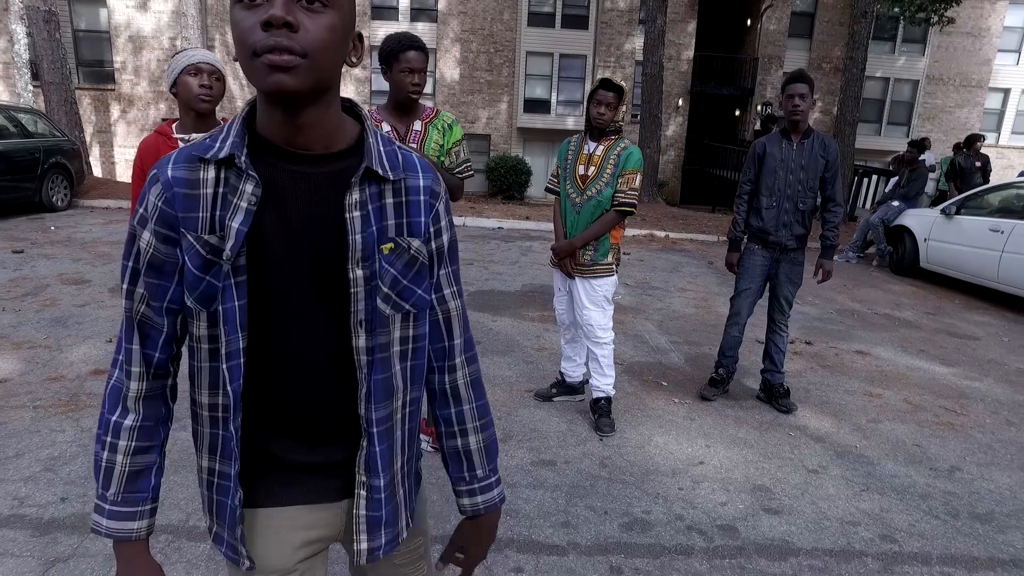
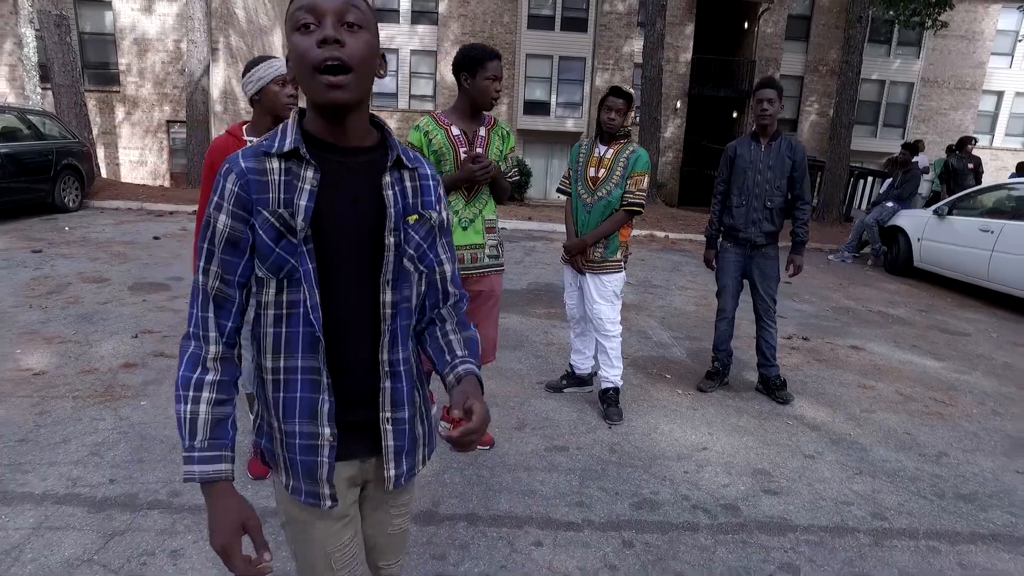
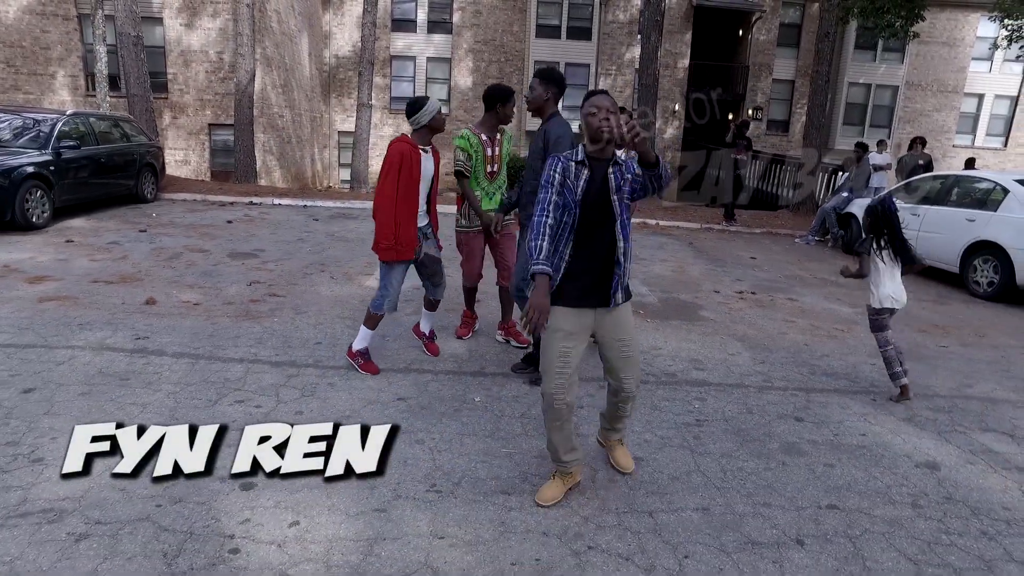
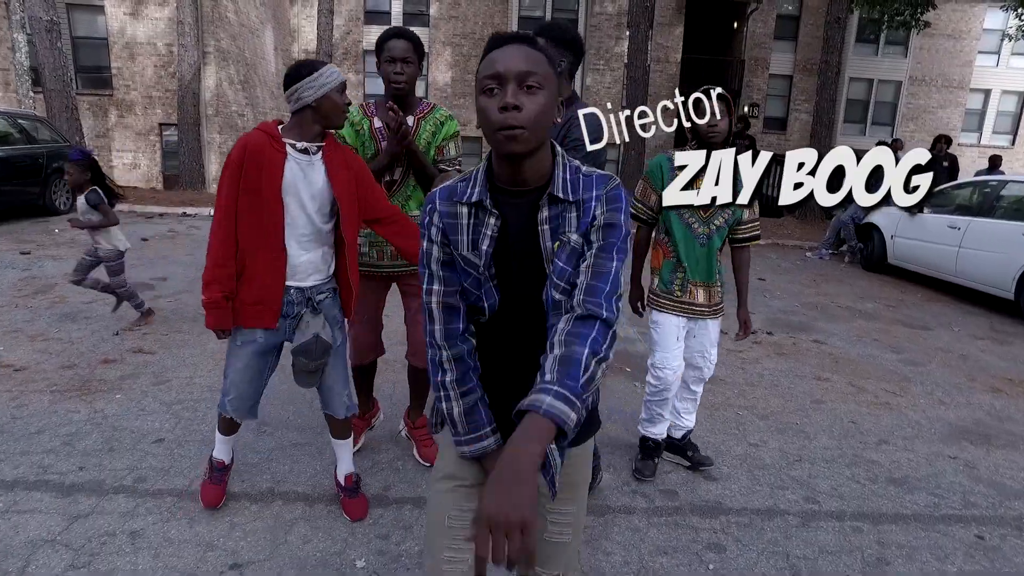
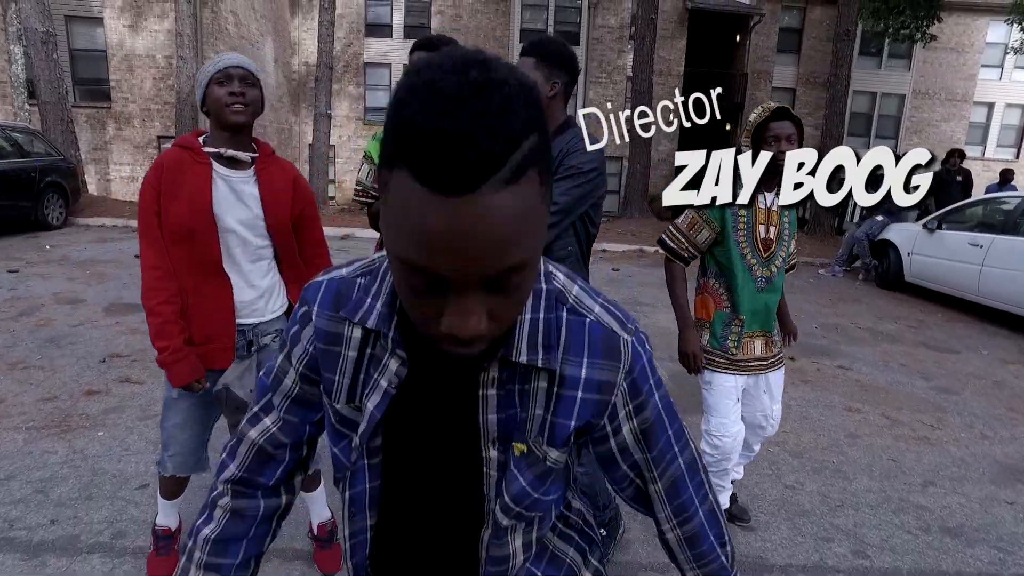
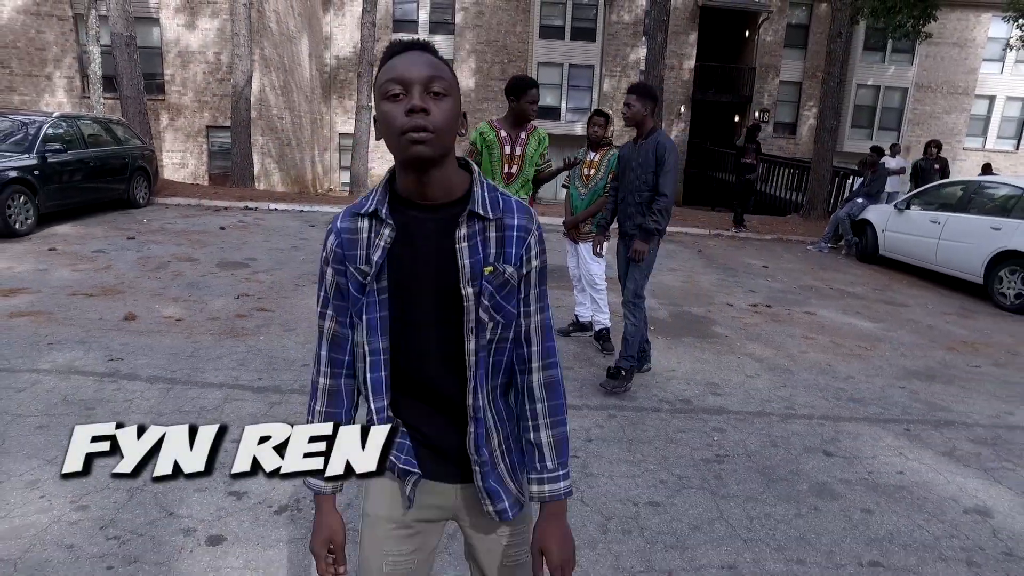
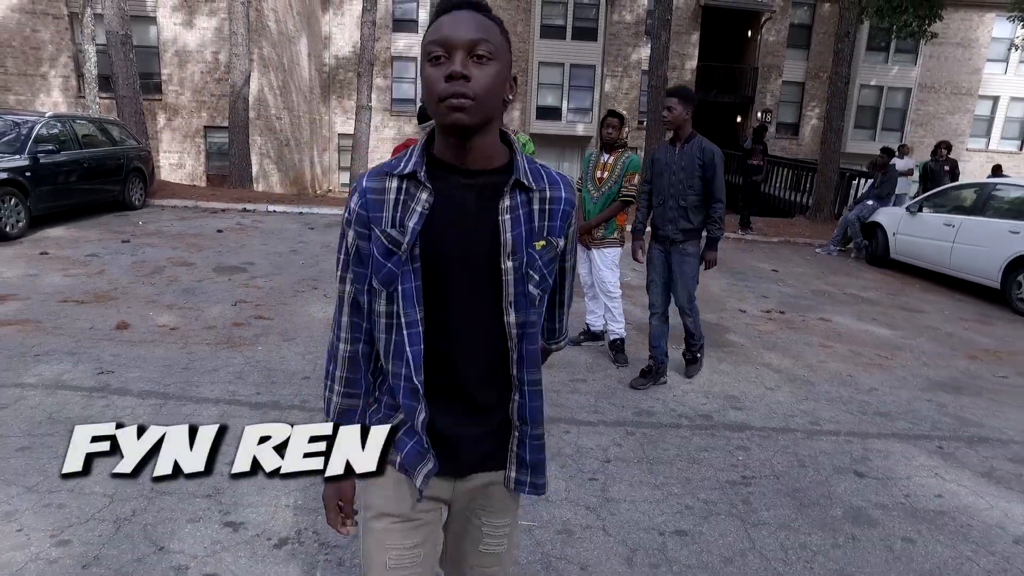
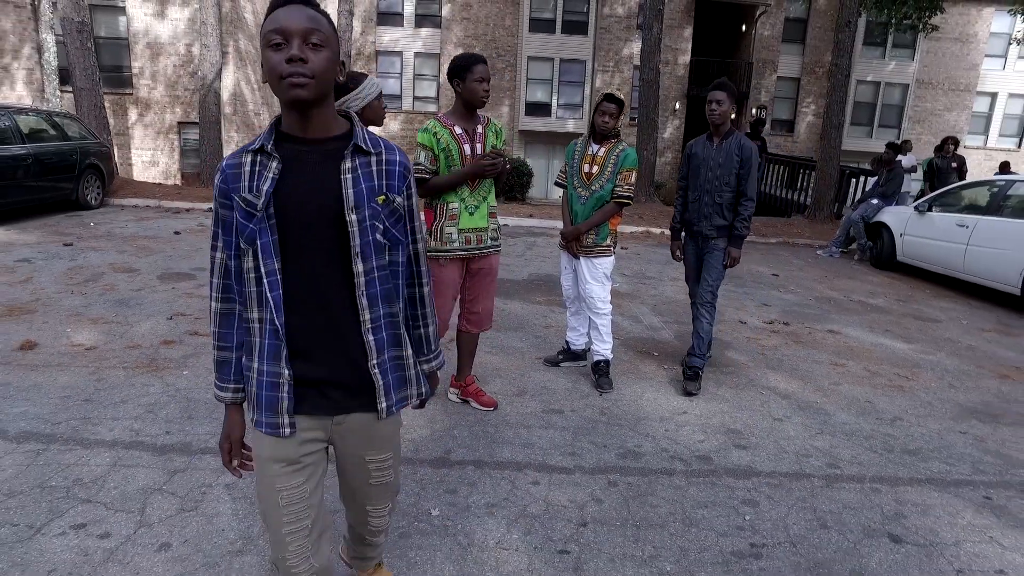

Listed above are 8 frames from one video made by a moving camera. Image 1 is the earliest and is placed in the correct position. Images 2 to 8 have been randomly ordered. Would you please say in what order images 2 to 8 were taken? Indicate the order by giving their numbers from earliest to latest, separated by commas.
2, 8, 7, 6, 3, 4, 5
